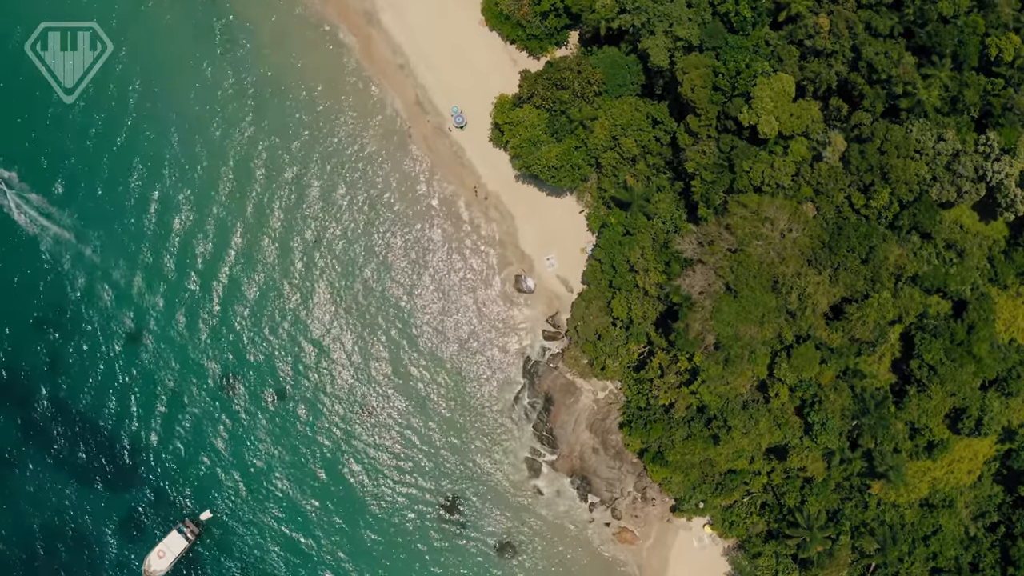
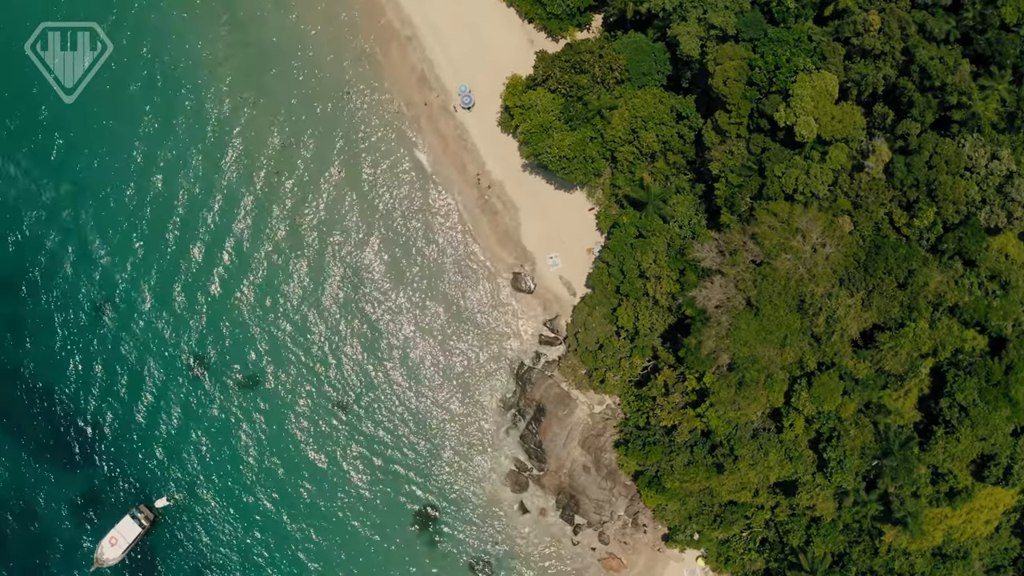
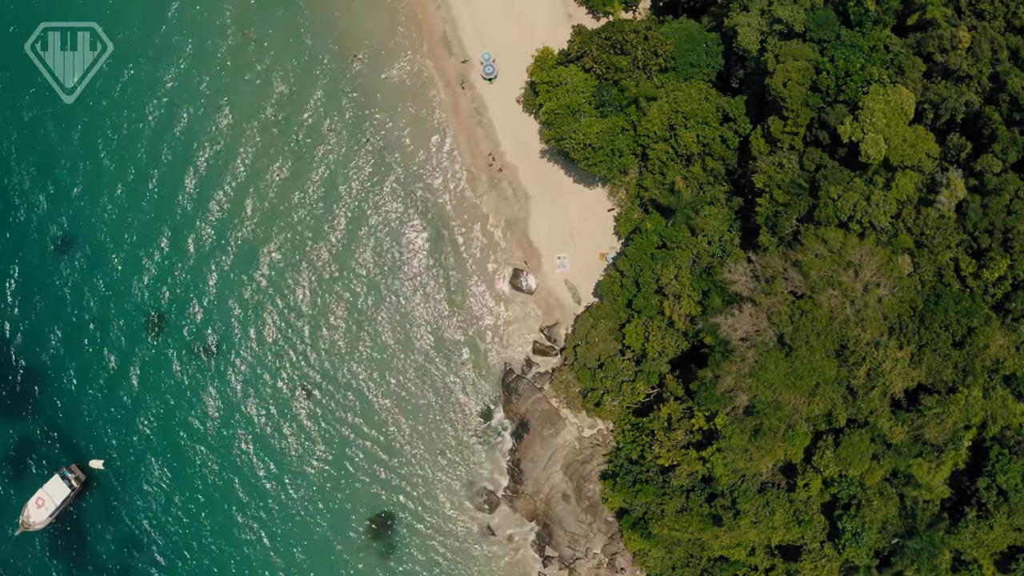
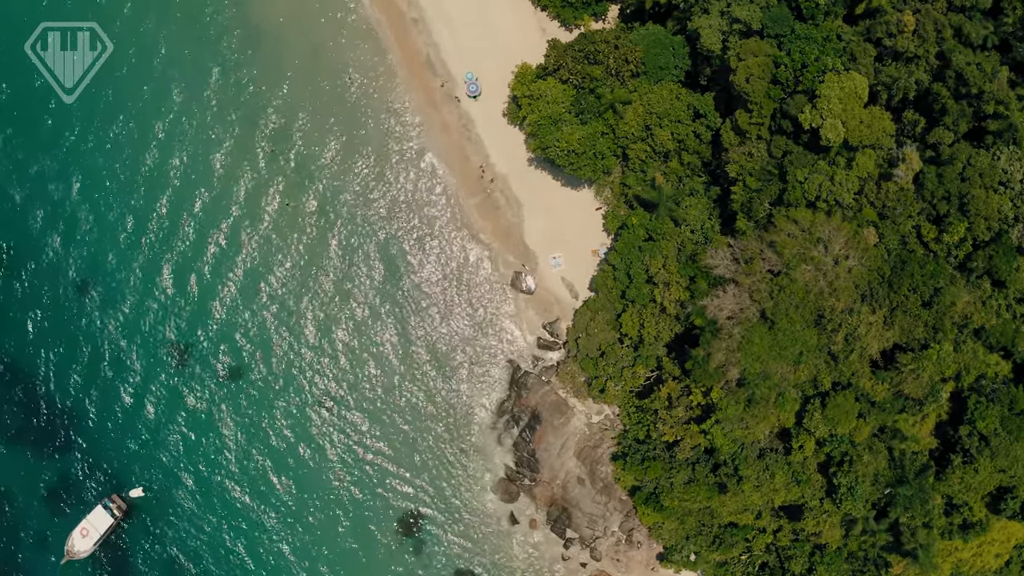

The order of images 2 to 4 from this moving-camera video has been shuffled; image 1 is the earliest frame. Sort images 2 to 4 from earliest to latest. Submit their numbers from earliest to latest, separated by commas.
2, 4, 3
